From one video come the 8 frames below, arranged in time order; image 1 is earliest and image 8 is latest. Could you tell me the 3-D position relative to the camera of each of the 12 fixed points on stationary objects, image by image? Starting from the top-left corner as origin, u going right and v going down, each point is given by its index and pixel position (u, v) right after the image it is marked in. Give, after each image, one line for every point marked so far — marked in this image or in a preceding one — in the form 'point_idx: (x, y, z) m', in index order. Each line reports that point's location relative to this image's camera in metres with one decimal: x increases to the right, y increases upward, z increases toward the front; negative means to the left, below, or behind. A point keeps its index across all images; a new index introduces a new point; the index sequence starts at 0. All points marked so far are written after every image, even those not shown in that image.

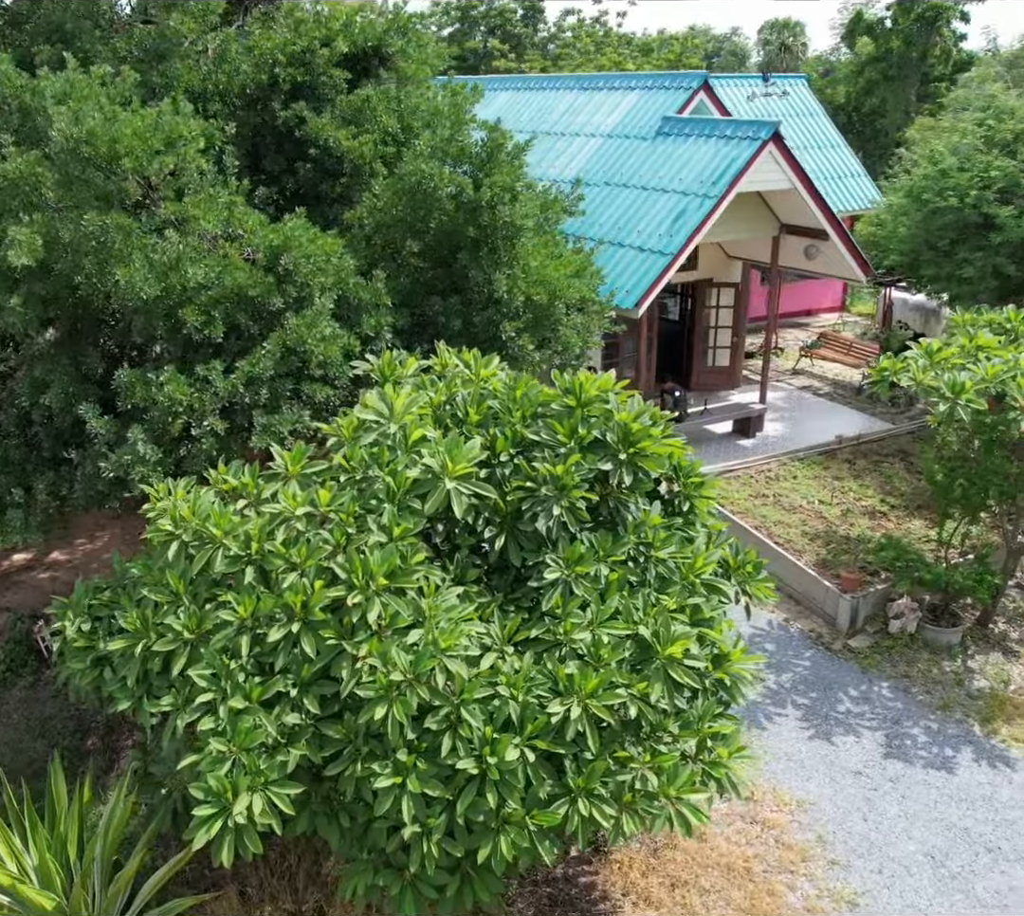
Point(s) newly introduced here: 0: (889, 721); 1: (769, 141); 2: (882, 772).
0: (+3.0, -2.1, +8.7) m
1: (+2.6, +3.2, +10.9) m
2: (+2.8, -2.4, +8.1) m
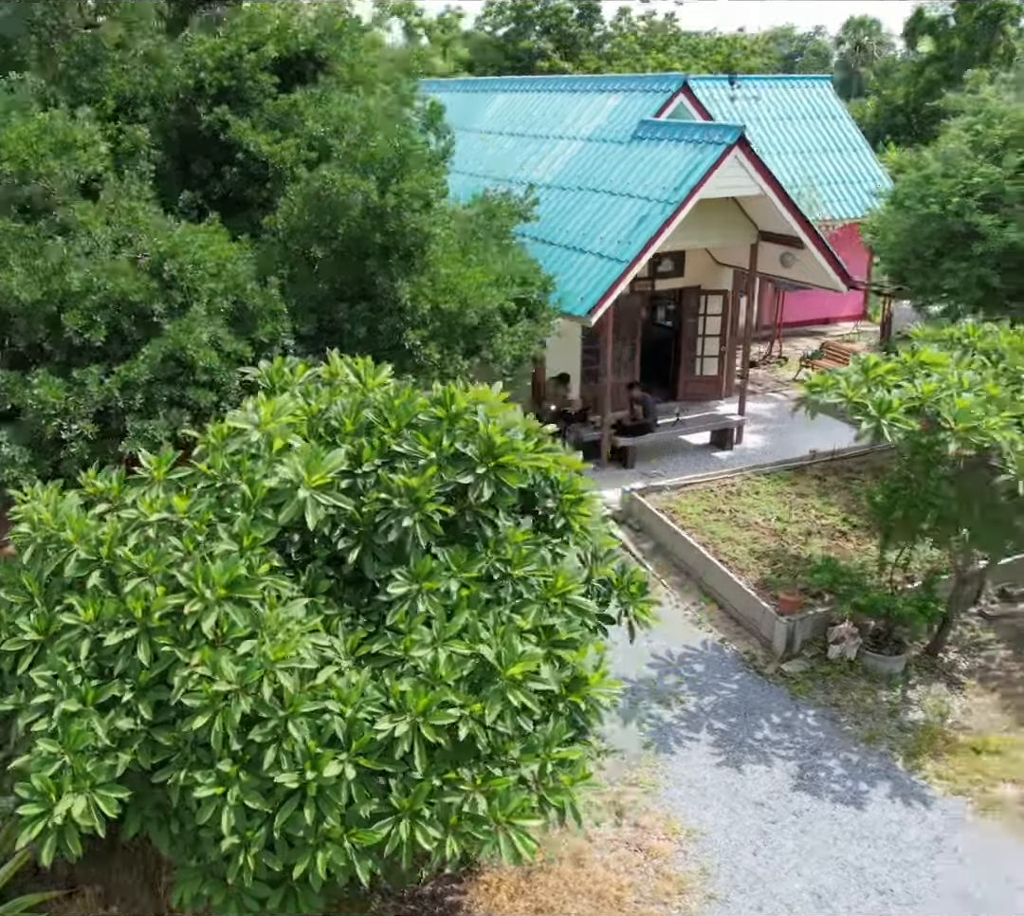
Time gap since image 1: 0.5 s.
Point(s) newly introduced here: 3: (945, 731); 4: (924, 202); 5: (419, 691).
0: (+2.3, -2.3, +8.4) m
1: (+2.1, +3.1, +10.6) m
2: (+2.0, -2.5, +7.8) m
3: (+3.5, -2.2, +8.7) m
4: (+4.4, +2.8, +11.7) m
5: (-0.5, -1.3, +5.9) m
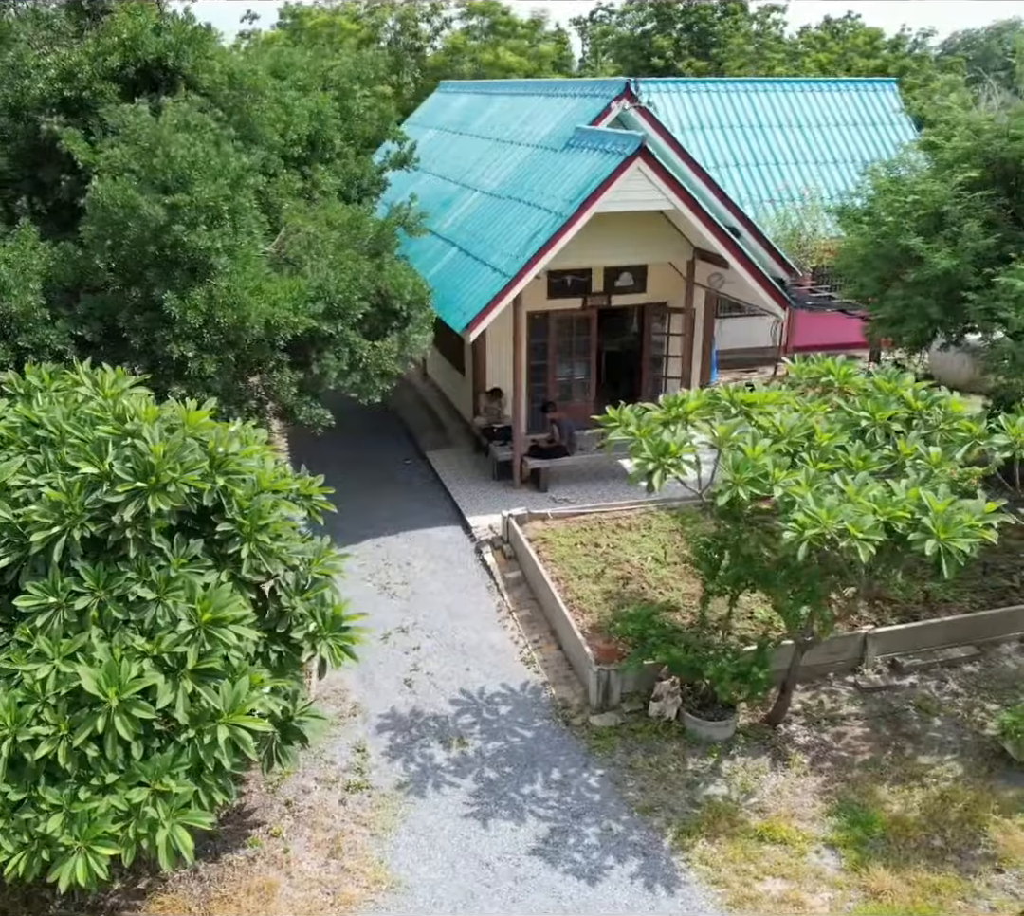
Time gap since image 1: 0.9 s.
0: (+0.4, -2.6, +7.8) m
1: (+1.1, +2.8, +10.0) m
2: (0.0, -2.8, +7.3) m
3: (+1.7, -2.6, +7.8) m
4: (+3.5, +2.3, +10.6) m
5: (-2.7, -1.3, +5.8) m
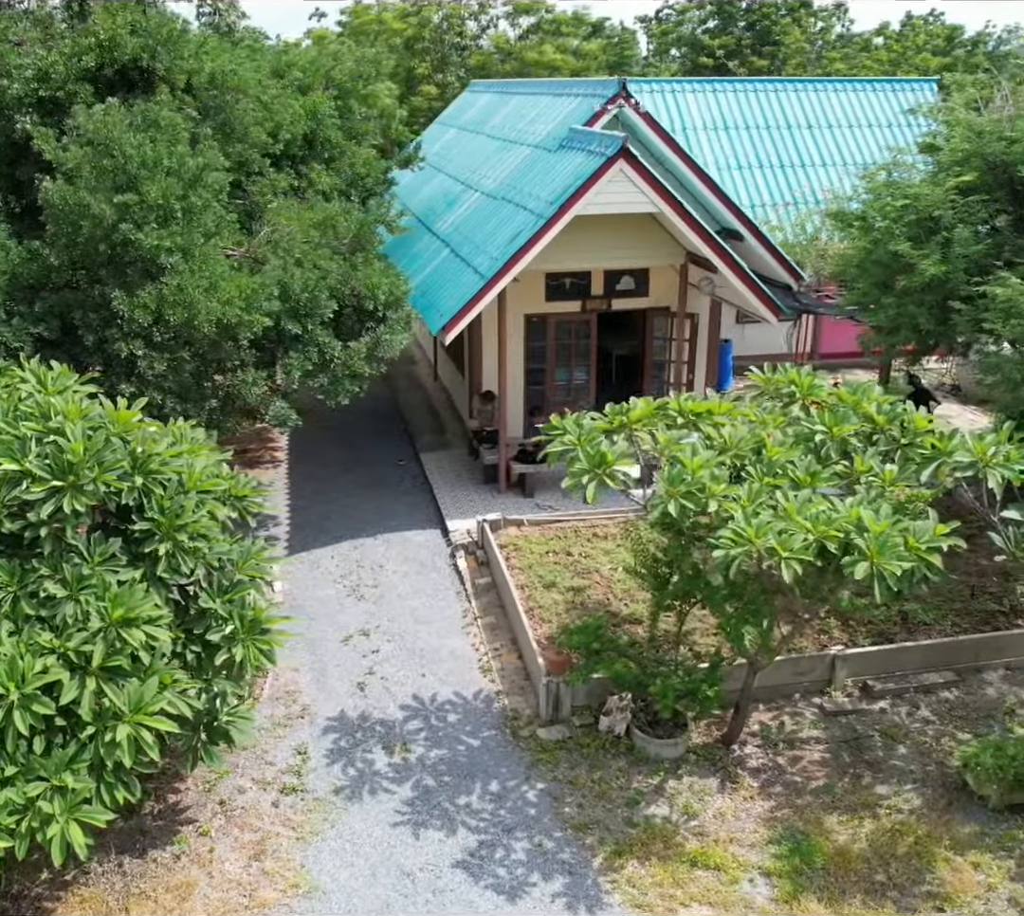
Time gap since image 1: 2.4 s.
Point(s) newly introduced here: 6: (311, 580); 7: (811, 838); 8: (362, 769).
0: (-0.1, -2.6, +7.6) m
1: (+0.9, +2.7, +9.8) m
2: (-0.5, -2.8, +7.2) m
3: (+1.2, -2.6, +7.6) m
4: (+3.4, +2.2, +10.2) m
5: (-3.3, -1.3, +5.9) m
6: (-1.9, -1.2, +10.1) m
7: (+2.1, -2.7, +7.6) m
8: (-1.1, -2.3, +8.1) m
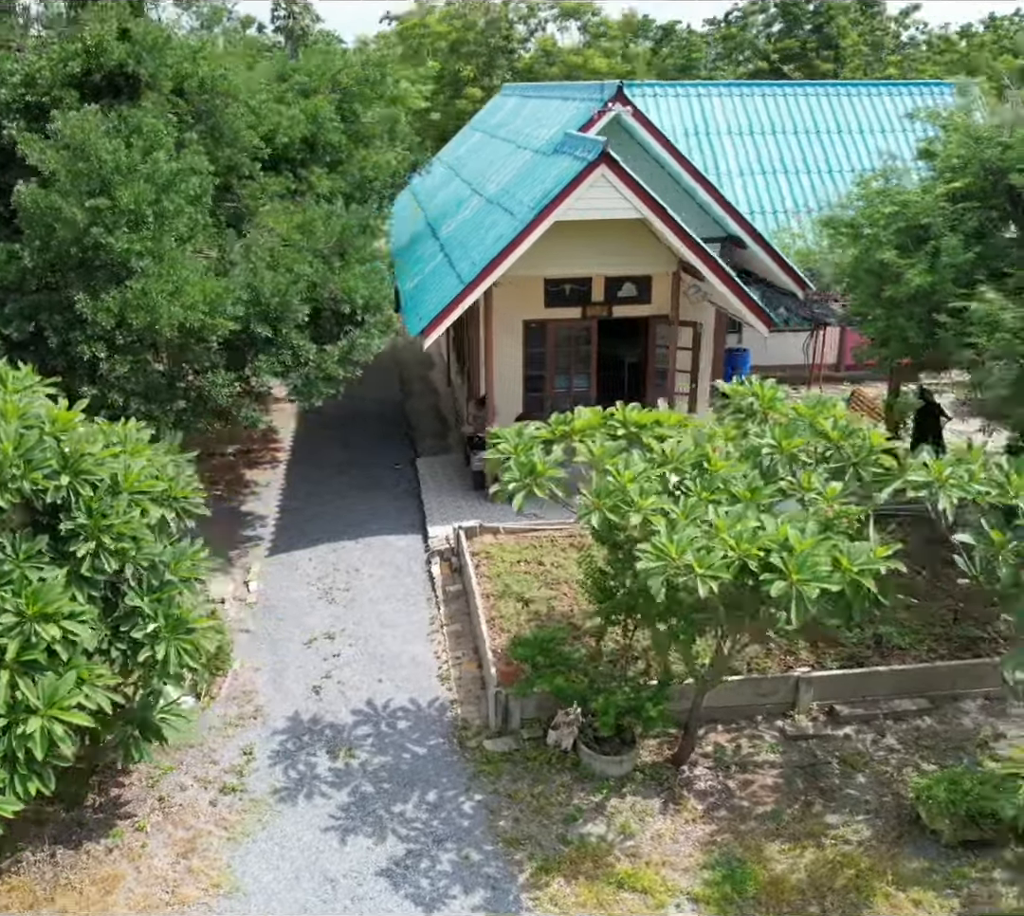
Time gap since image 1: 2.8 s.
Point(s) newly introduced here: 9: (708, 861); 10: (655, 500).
0: (-0.6, -2.7, +7.6) m
1: (+0.7, +2.6, +9.6) m
2: (-1.1, -2.8, +7.2) m
3: (+0.7, -2.7, +7.4) m
4: (+3.2, +2.0, +9.9) m
5: (-3.9, -1.3, +6.1) m
6: (-2.2, -1.2, +10.2) m
7: (+1.6, -2.8, +7.3) m
8: (-1.6, -2.4, +8.1) m
9: (+1.4, -2.8, +7.4) m
10: (+0.9, -0.3, +6.9) m
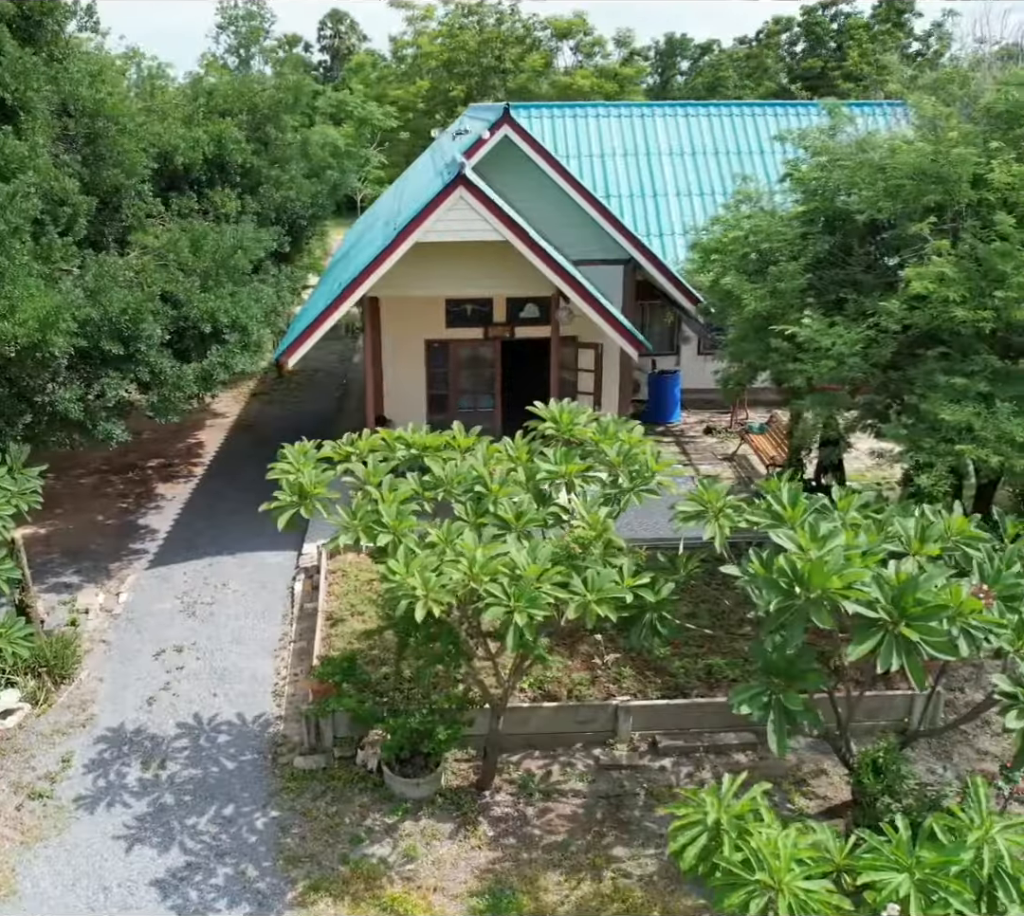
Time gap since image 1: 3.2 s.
0: (-2.1, -2.8, +7.6) m
1: (-0.6, +2.4, +9.7) m
2: (-2.6, -3.0, +7.3) m
3: (-0.9, -2.9, +7.4) m
4: (+1.9, +1.8, +9.7) m
5: (-5.5, -1.3, +6.5) m
6: (-3.5, -1.3, +10.4) m
7: (0.0, -2.9, +7.2) m
8: (-3.1, -2.5, +8.2) m
9: (-0.2, -2.9, +7.3) m
10: (-0.6, -0.4, +6.9) m
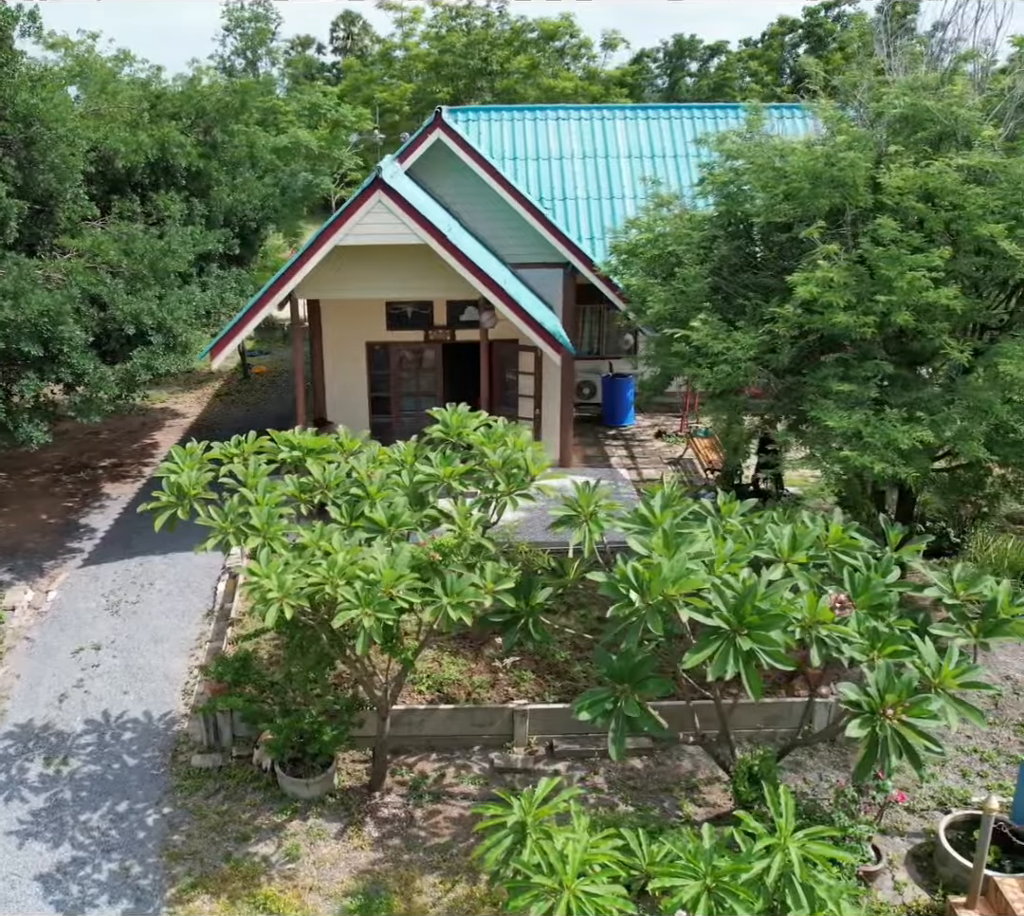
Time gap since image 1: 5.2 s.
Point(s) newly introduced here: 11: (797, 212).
0: (-2.9, -2.8, +7.8) m
1: (-1.3, +2.4, +9.8) m
2: (-3.5, -3.0, +7.4) m
3: (-1.7, -2.9, +7.5) m
4: (+1.1, +1.7, +9.7) m
5: (-6.4, -1.3, +6.7) m
6: (-4.2, -1.3, +10.6) m
7: (-0.8, -3.0, +7.3) m
8: (-3.9, -2.5, +8.4) m
9: (-1.1, -2.9, +7.4) m
10: (-1.5, -0.4, +6.9) m
11: (+2.2, +1.9, +8.5) m
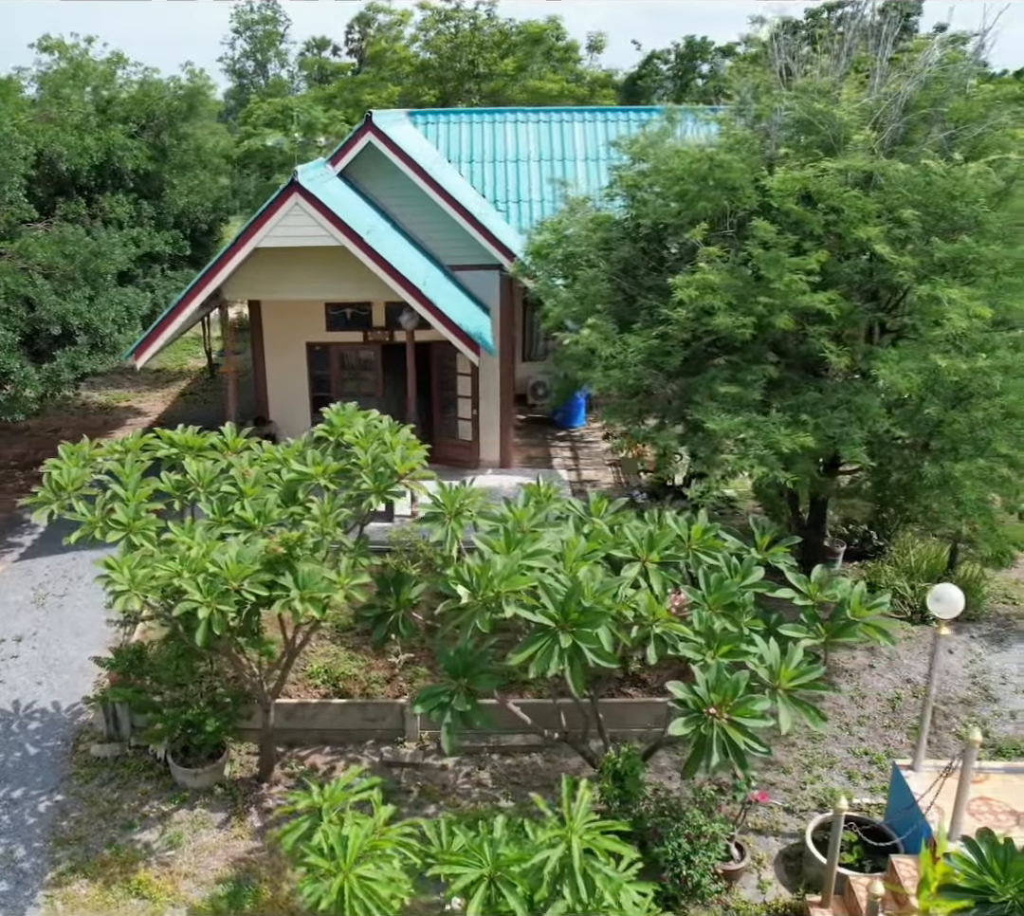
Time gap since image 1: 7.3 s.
0: (-3.8, -2.8, +8.0) m
1: (-2.1, +2.4, +9.9) m
2: (-4.4, -2.9, +7.6) m
3: (-2.6, -2.9, +7.7) m
4: (+0.3, +1.7, +9.8) m
5: (-7.3, -1.3, +7.0) m
6: (-5.0, -1.3, +10.8) m
7: (-1.7, -2.9, +7.5) m
8: (-4.8, -2.4, +8.6) m
9: (-2.0, -2.9, +7.6) m
10: (-2.4, -0.4, +7.1) m
11: (+1.4, +1.9, +8.5) m
